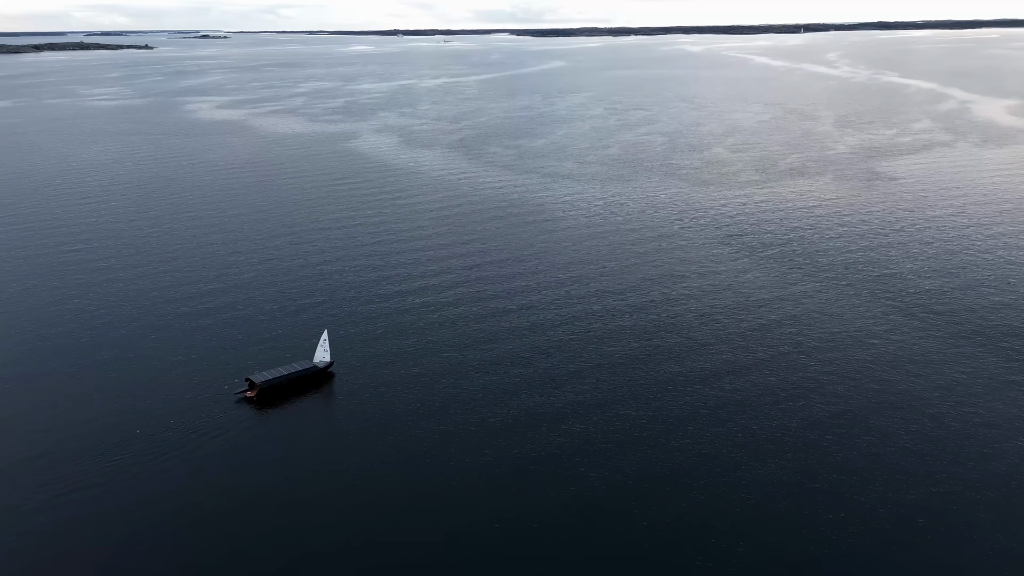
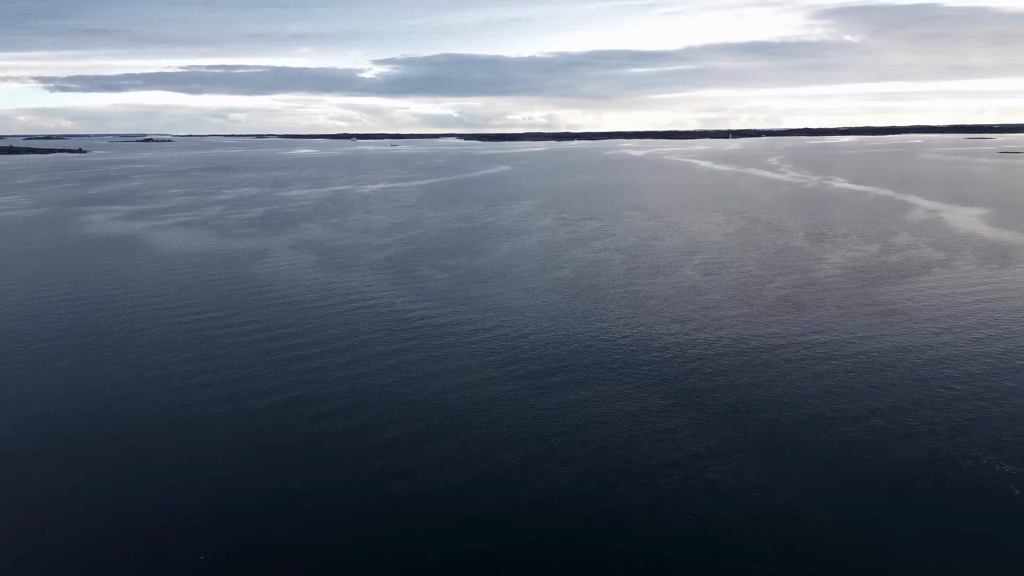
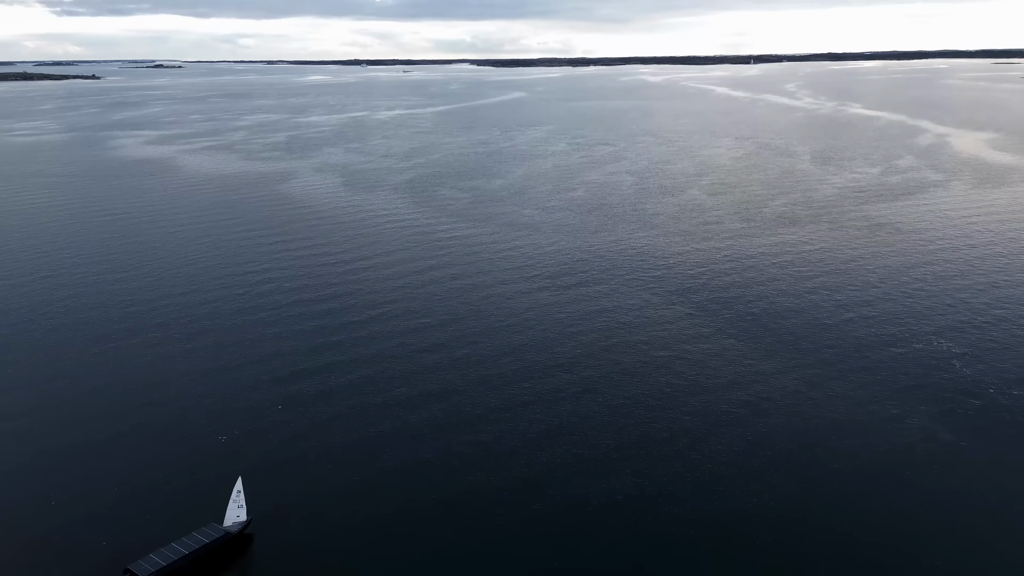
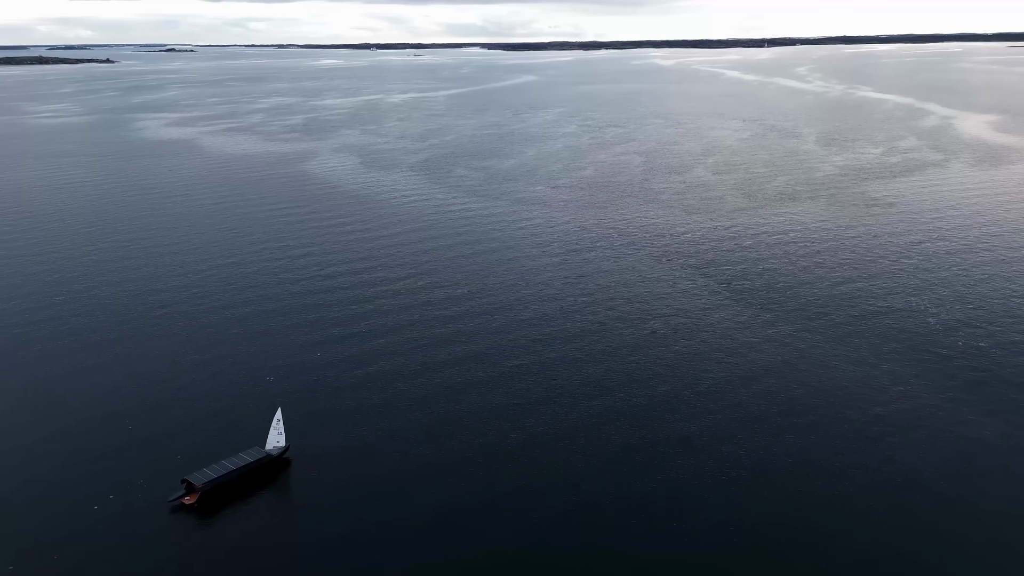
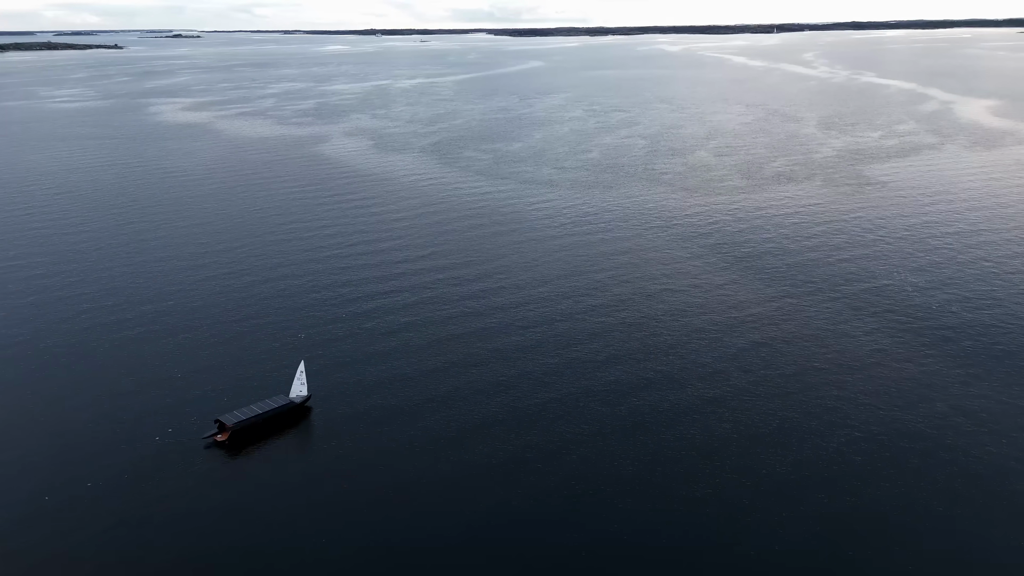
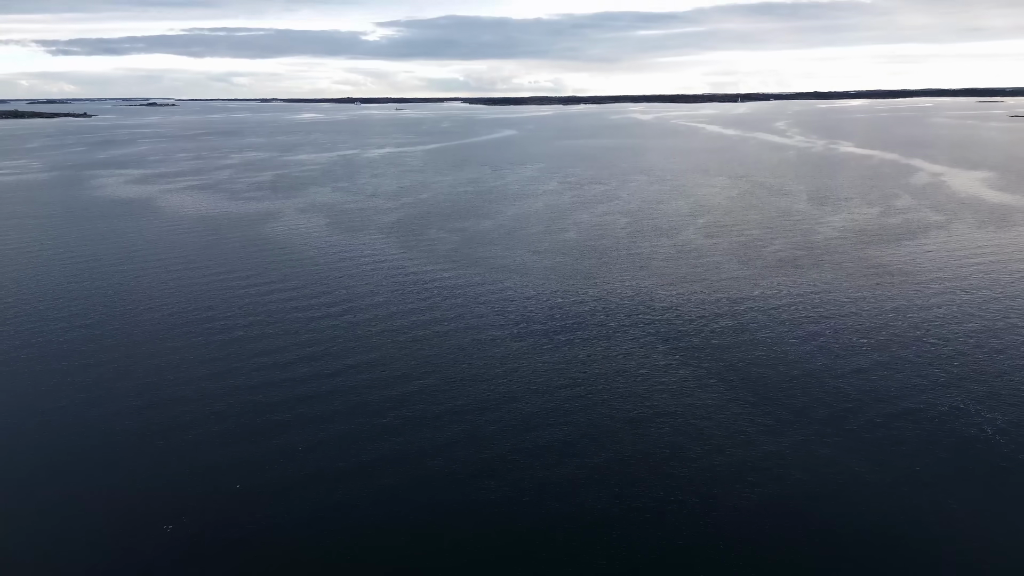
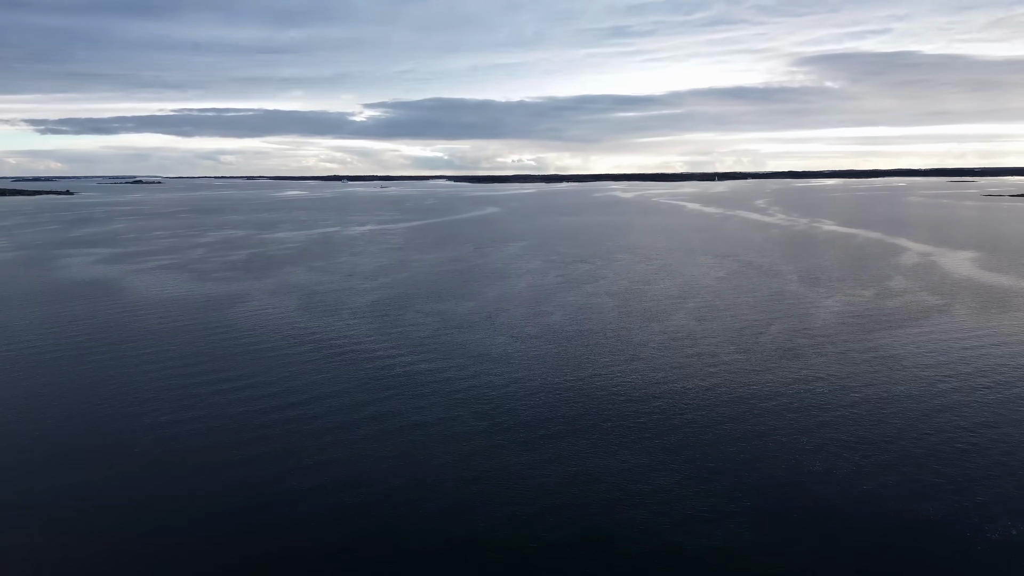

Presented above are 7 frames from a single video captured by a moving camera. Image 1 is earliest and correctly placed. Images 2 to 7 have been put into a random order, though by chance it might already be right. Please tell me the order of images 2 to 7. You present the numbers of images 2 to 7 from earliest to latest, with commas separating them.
5, 4, 3, 6, 2, 7
